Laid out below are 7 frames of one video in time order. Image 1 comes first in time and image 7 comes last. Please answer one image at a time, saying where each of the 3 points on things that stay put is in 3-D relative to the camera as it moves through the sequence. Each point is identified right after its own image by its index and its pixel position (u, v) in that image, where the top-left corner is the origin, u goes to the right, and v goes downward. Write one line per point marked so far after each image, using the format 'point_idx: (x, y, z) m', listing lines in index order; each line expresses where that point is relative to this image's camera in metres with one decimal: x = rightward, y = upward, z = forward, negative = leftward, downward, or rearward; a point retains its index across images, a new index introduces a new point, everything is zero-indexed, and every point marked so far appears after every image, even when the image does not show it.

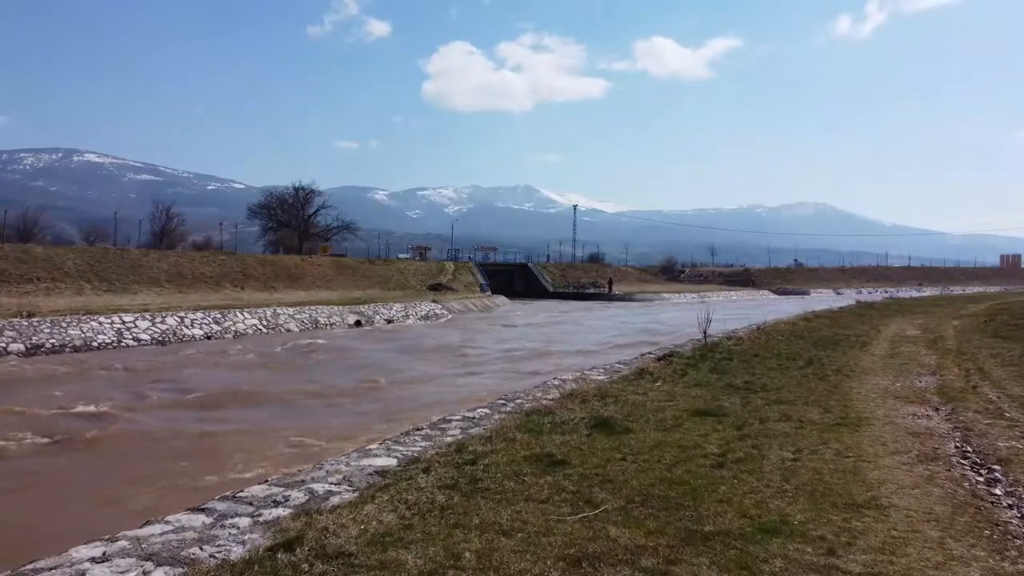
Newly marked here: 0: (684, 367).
0: (+2.8, -1.3, +11.5) m
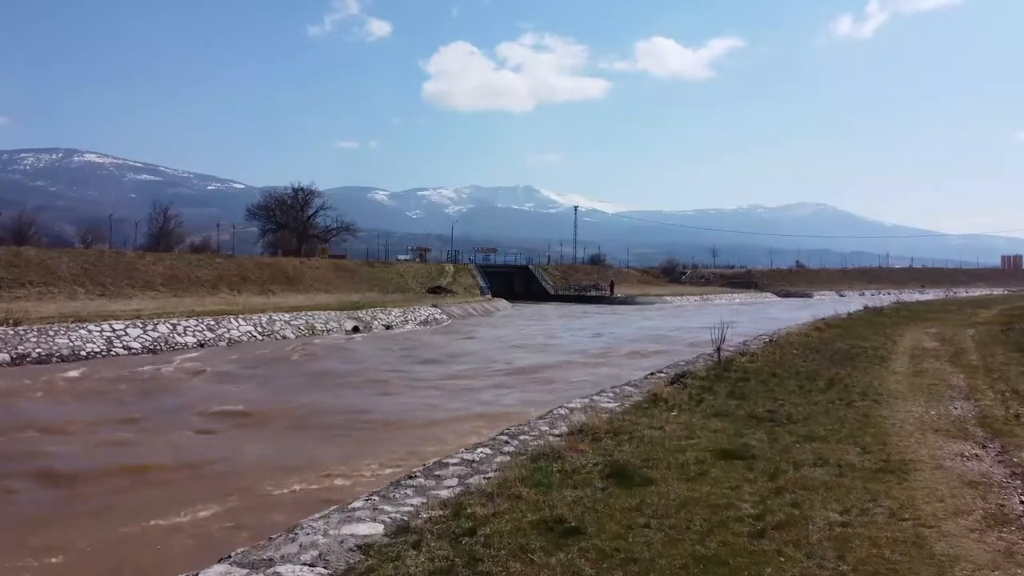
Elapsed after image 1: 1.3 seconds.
0: (+2.8, -1.5, +10.7) m
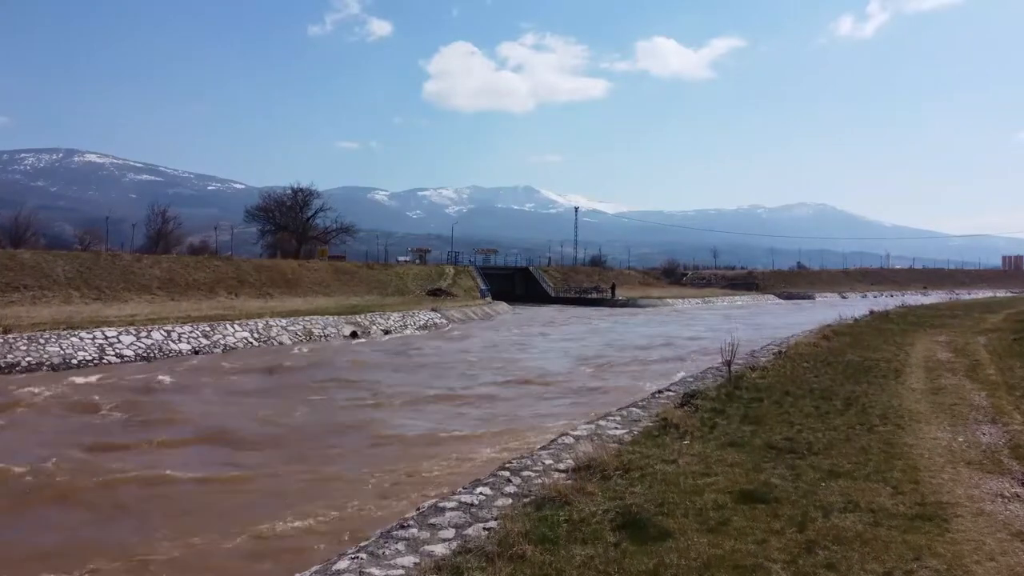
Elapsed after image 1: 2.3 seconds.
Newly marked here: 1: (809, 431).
0: (+2.8, -1.8, +10.1) m
1: (+3.9, -1.9, +9.3) m
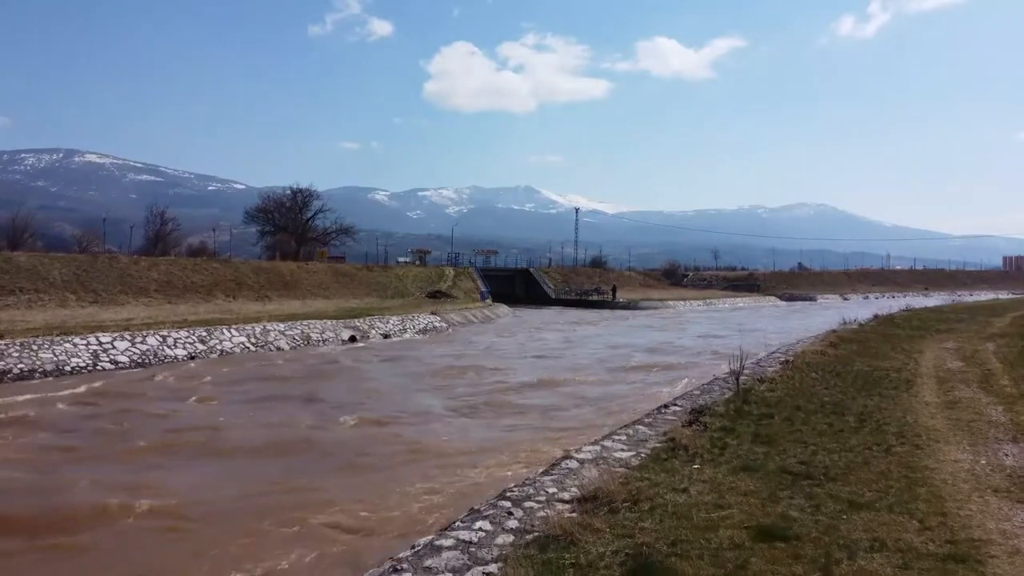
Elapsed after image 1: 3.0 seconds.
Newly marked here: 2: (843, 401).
0: (+2.8, -2.0, +9.7) m
1: (+3.9, -2.1, +8.9) m
2: (+5.9, -2.0, +12.8) m
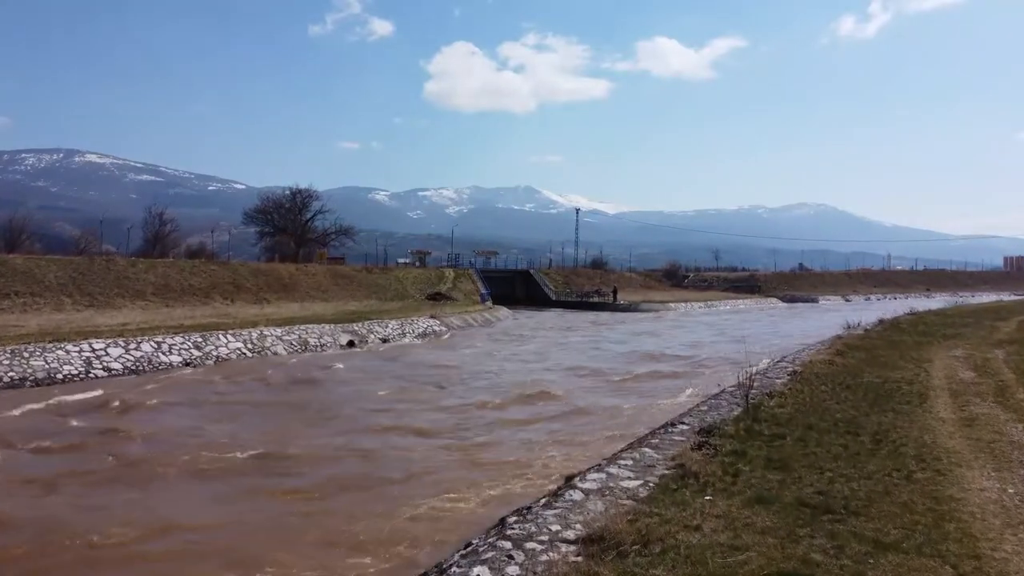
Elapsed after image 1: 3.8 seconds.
0: (+2.8, -2.2, +9.2) m
1: (+3.9, -2.3, +8.4) m
2: (+5.9, -2.2, +12.3) m
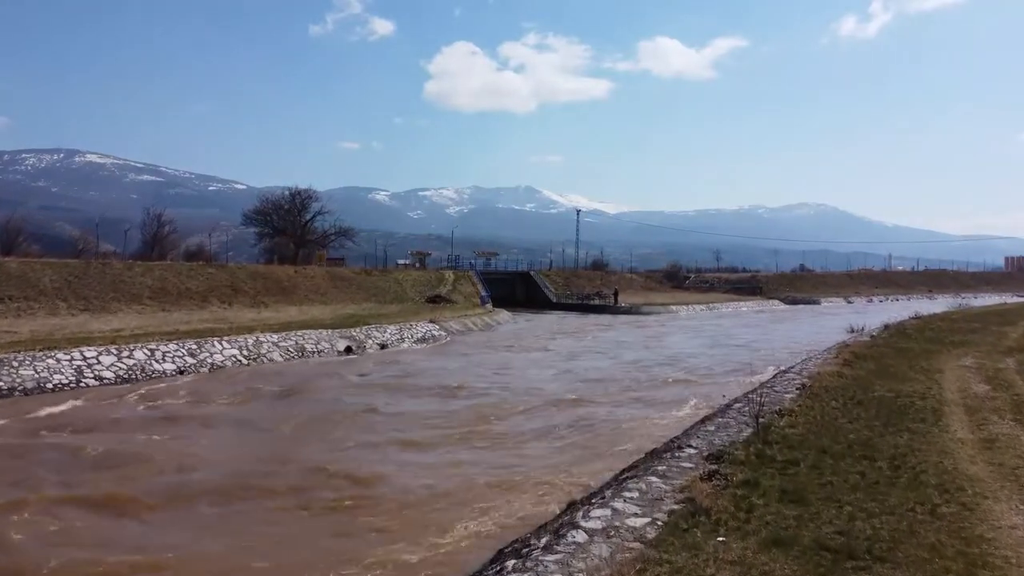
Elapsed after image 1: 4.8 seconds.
0: (+2.8, -2.5, +8.7) m
1: (+3.9, -2.5, +7.8) m
2: (+5.9, -2.5, +11.7) m
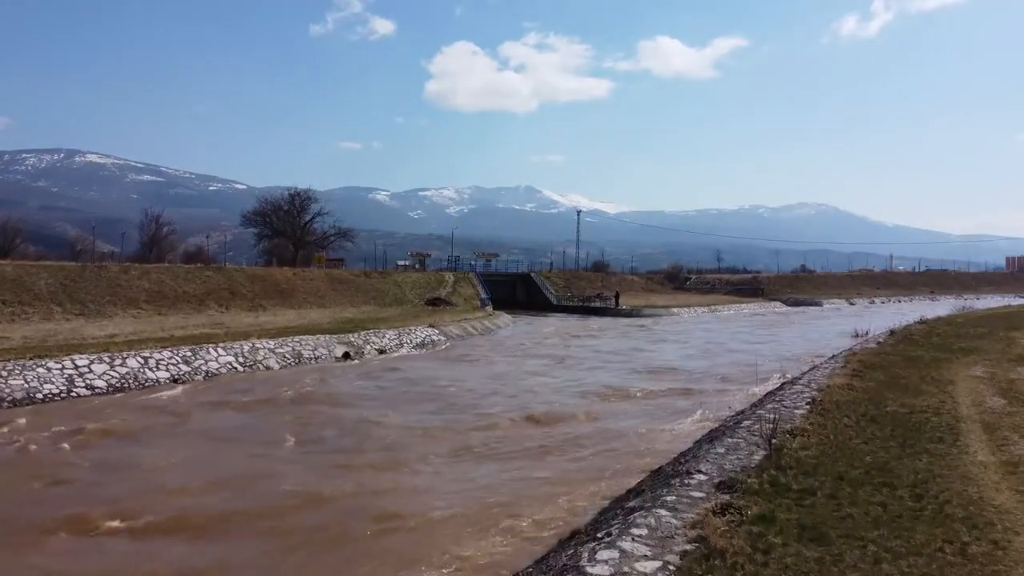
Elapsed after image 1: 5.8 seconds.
0: (+2.8, -2.7, +8.2) m
1: (+3.9, -2.8, +7.3) m
2: (+5.9, -2.7, +11.2) m
